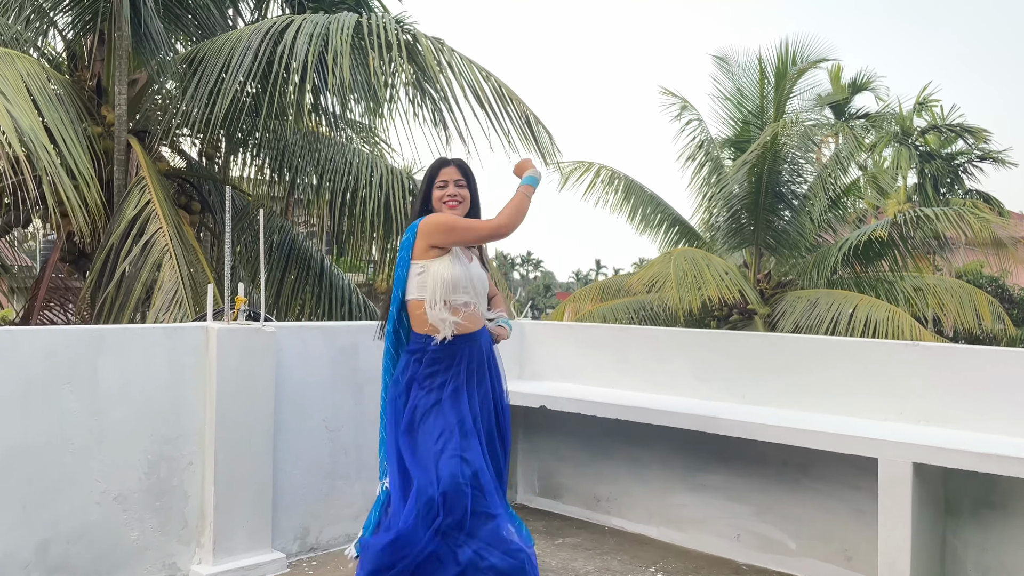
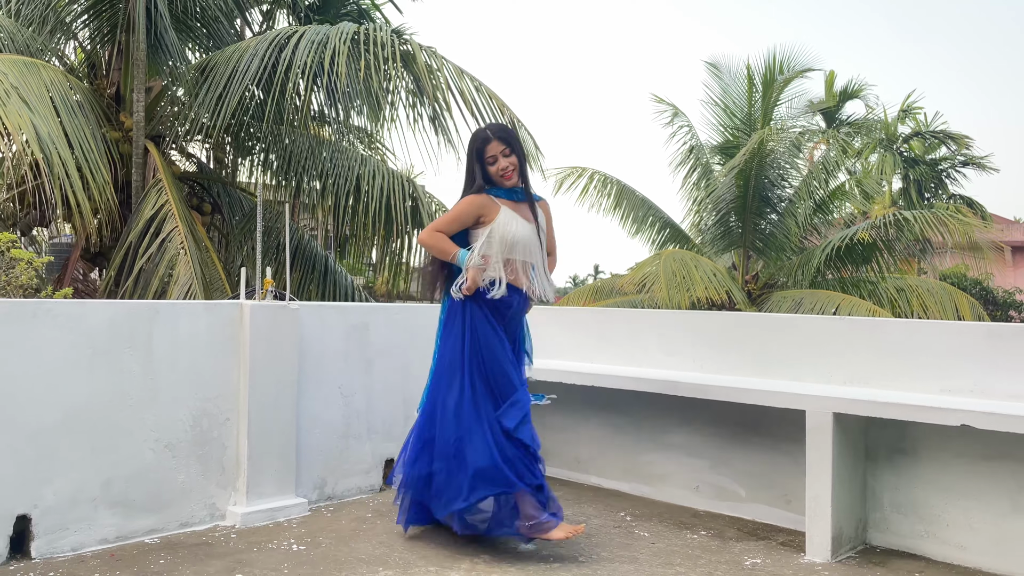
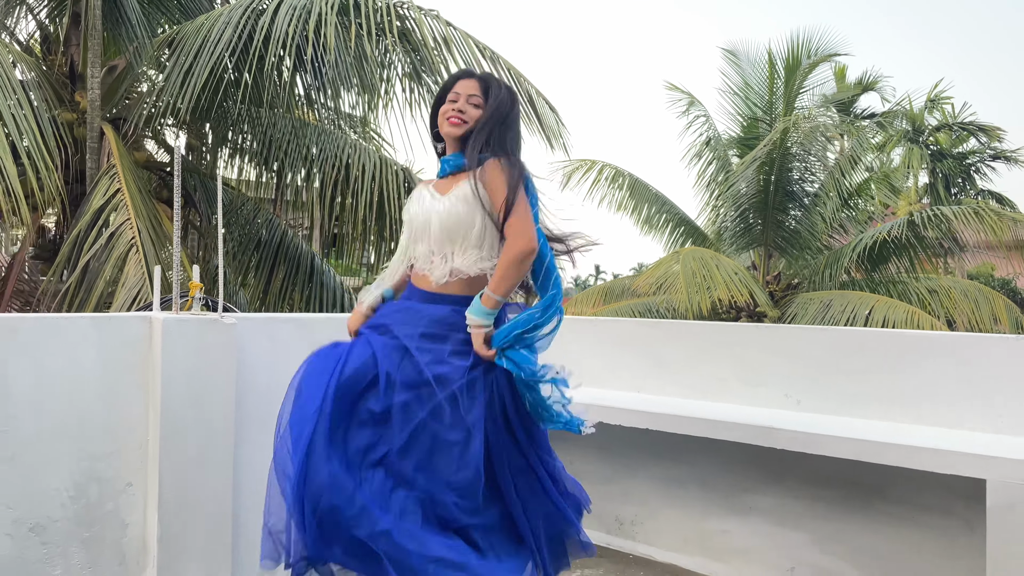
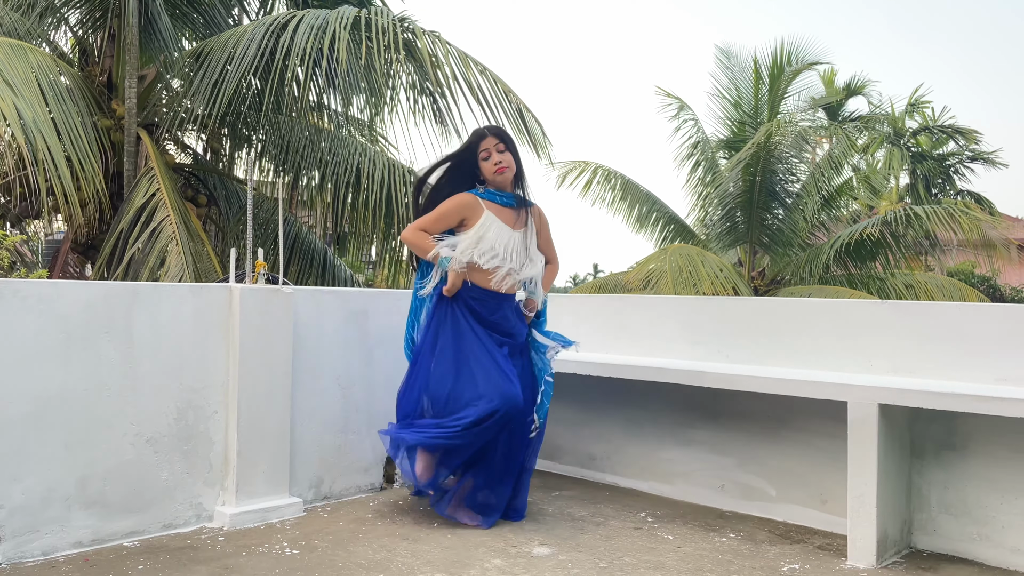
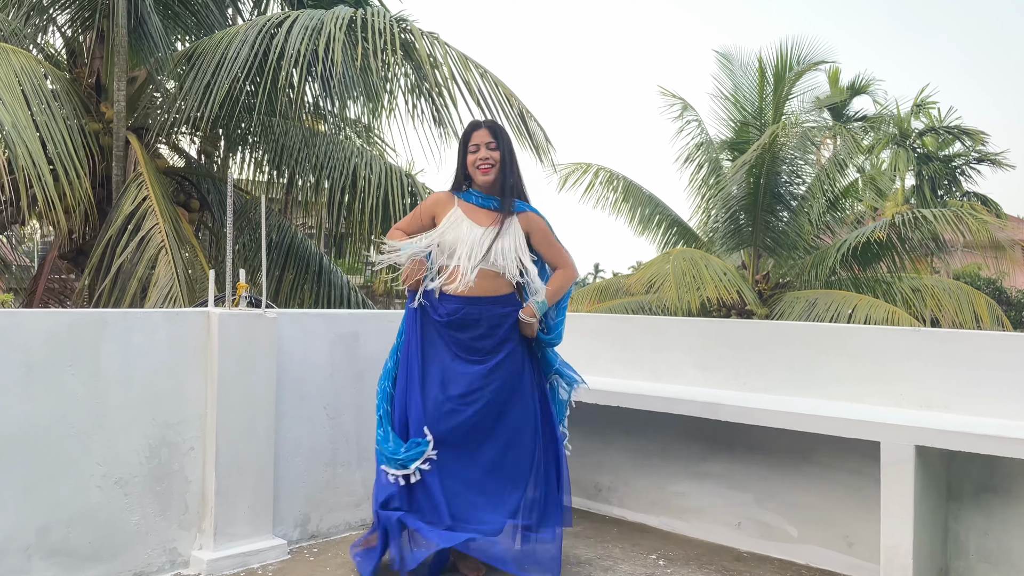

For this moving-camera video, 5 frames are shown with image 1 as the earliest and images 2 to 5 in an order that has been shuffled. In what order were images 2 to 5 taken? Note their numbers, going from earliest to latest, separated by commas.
3, 2, 5, 4
